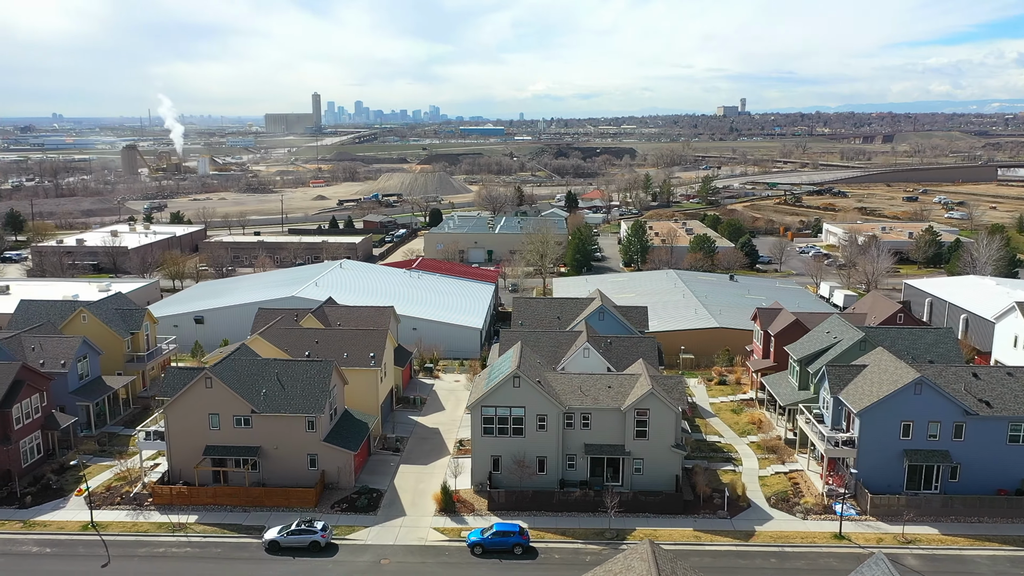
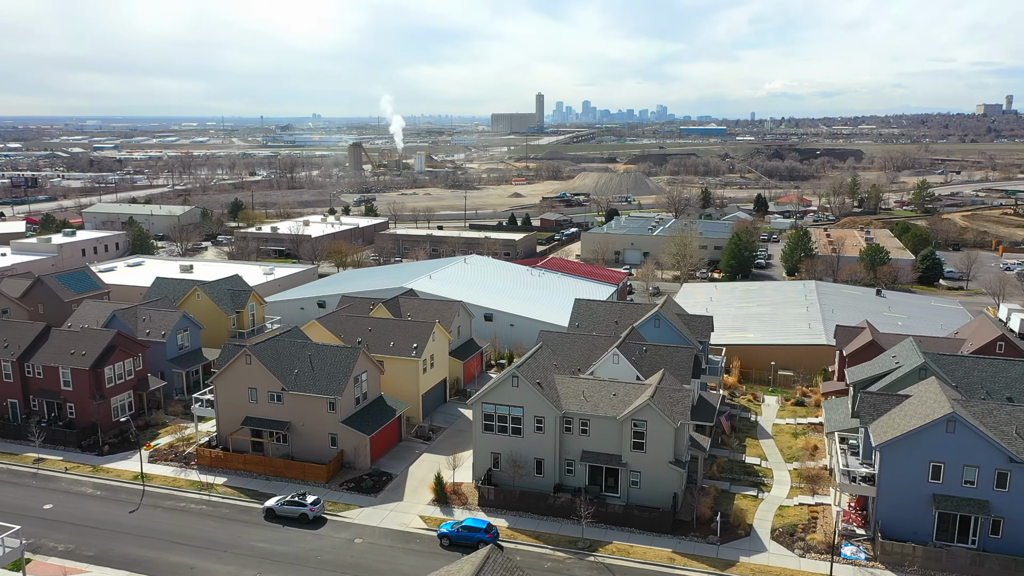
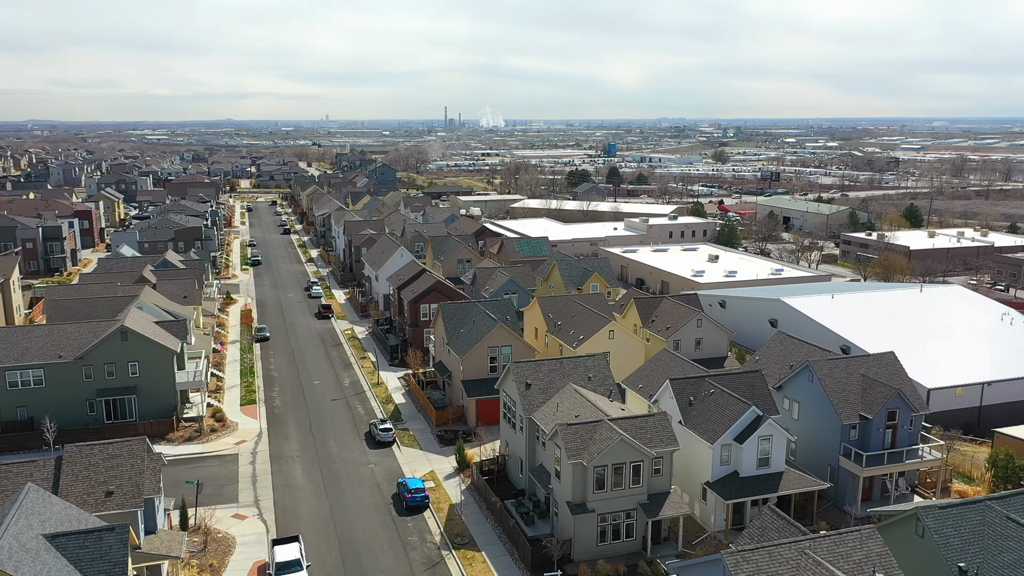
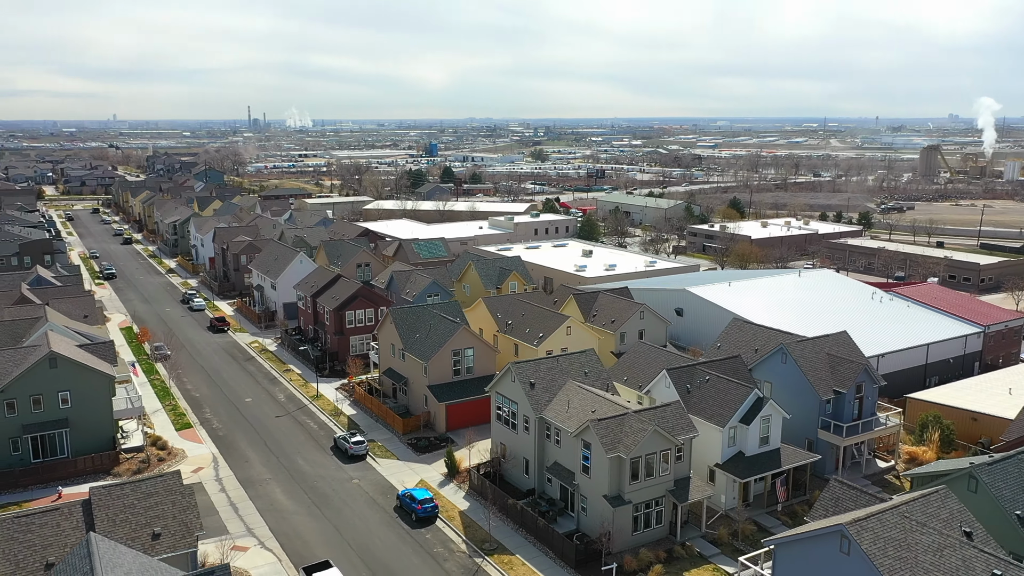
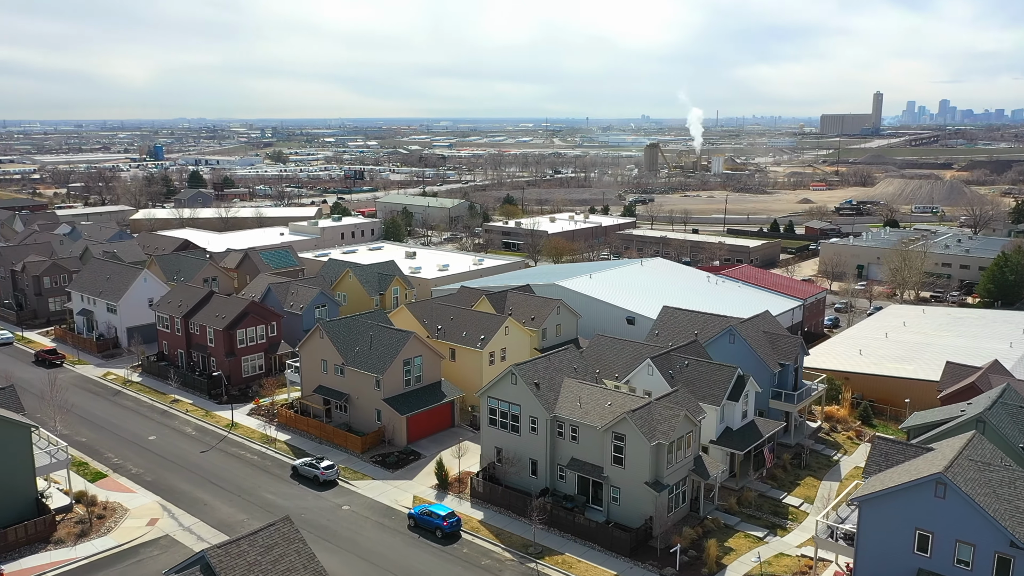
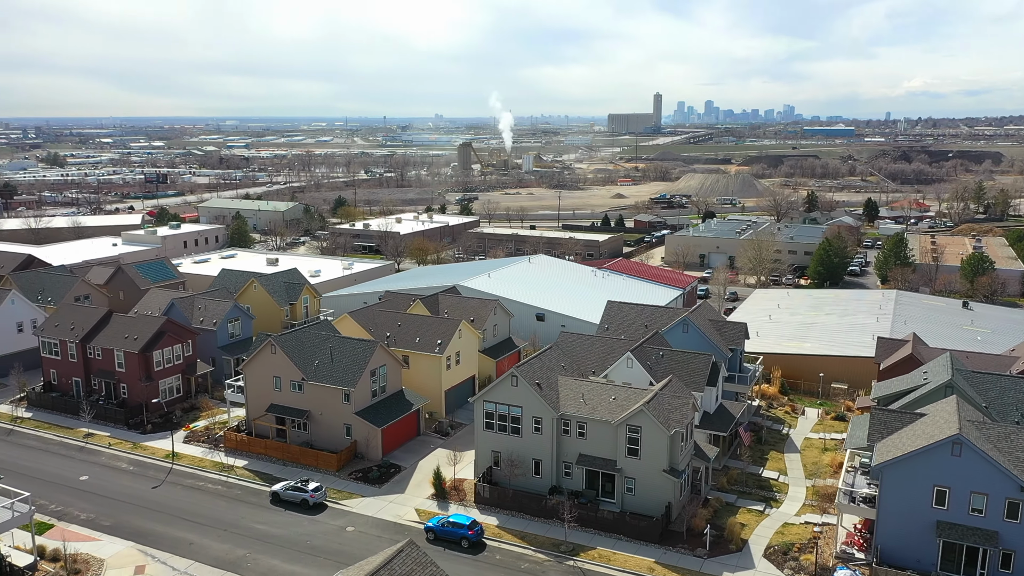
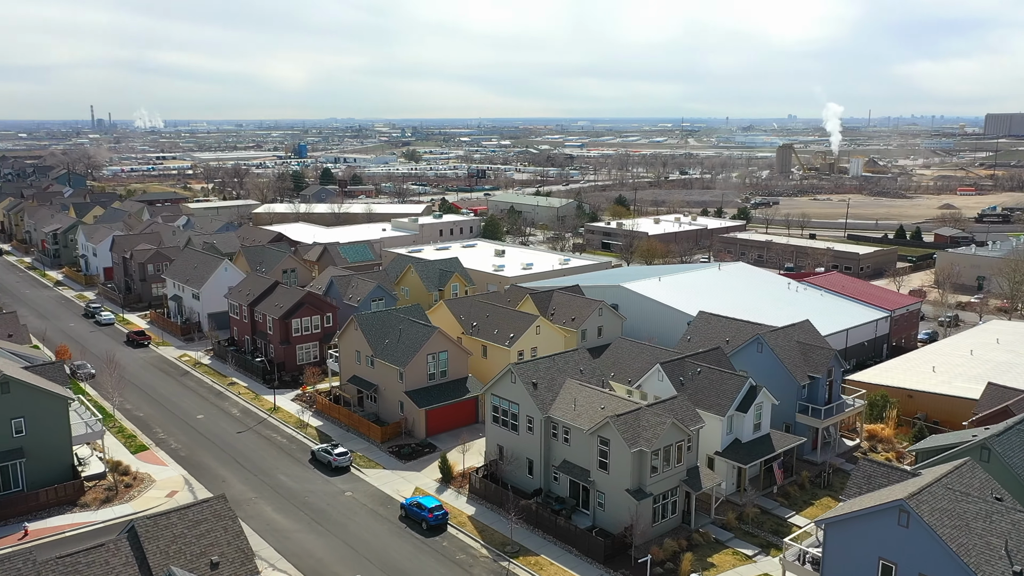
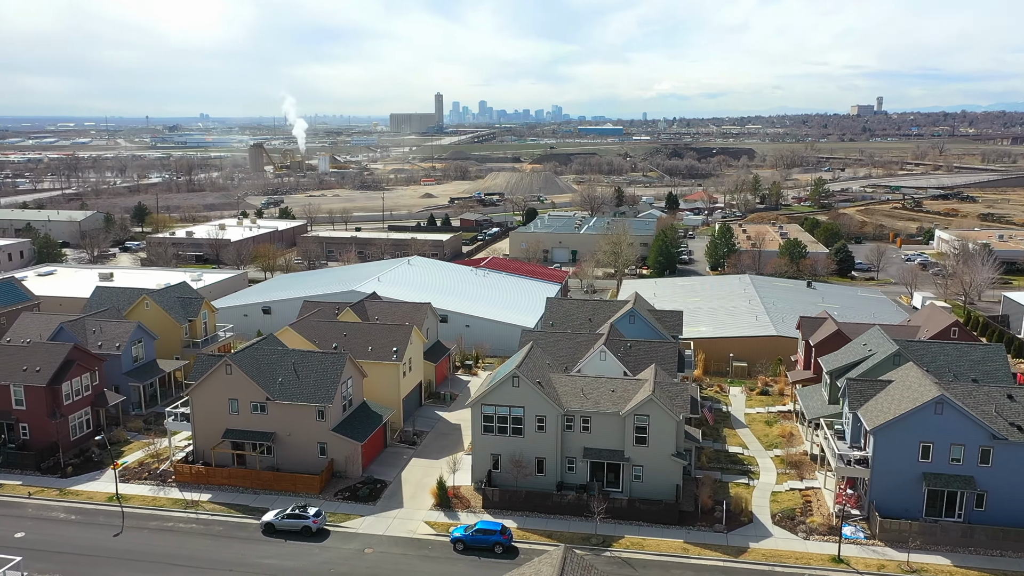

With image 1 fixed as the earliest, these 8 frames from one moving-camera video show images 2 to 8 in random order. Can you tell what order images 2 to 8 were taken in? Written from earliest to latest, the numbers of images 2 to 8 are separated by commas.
8, 2, 6, 5, 7, 4, 3
